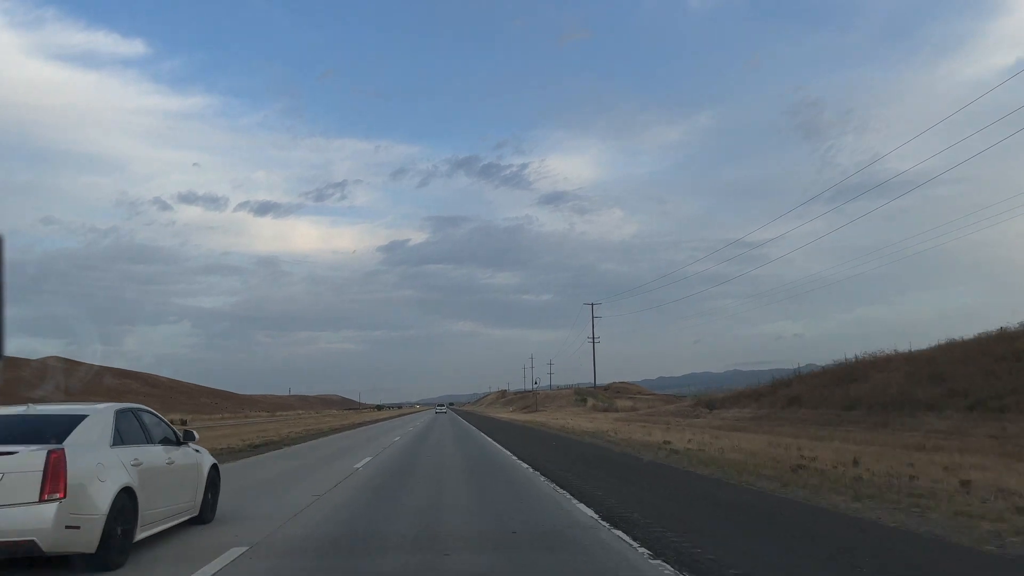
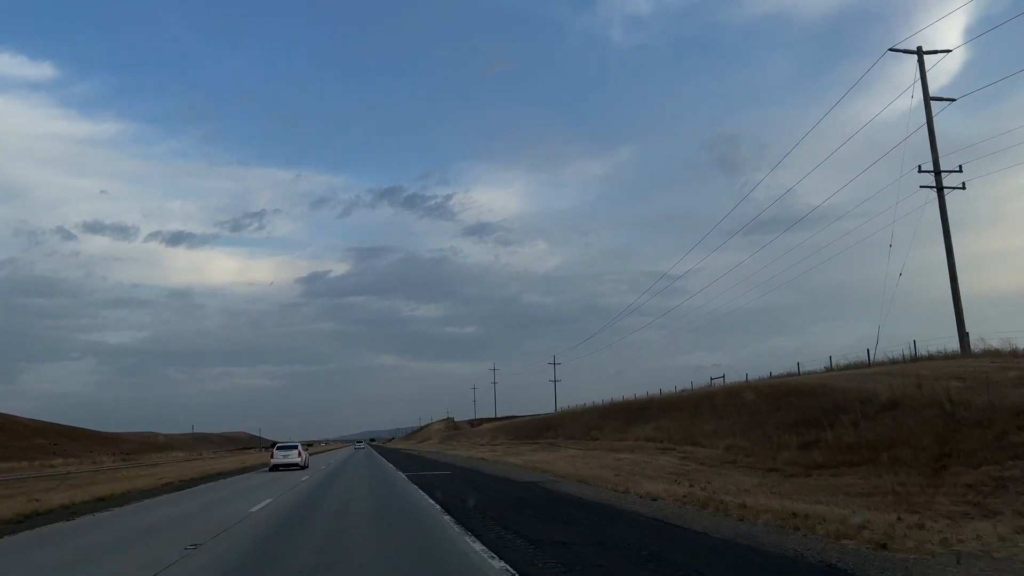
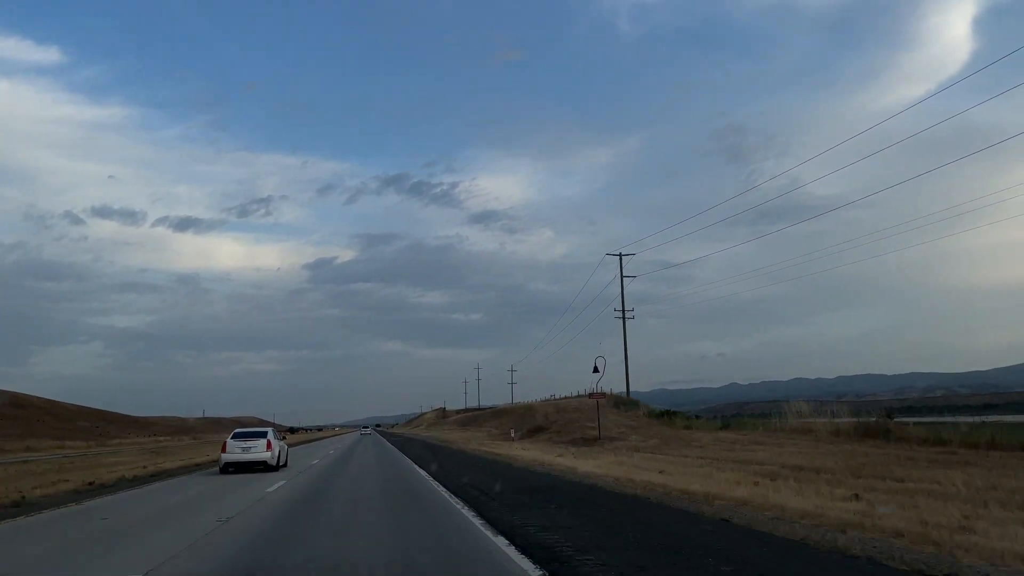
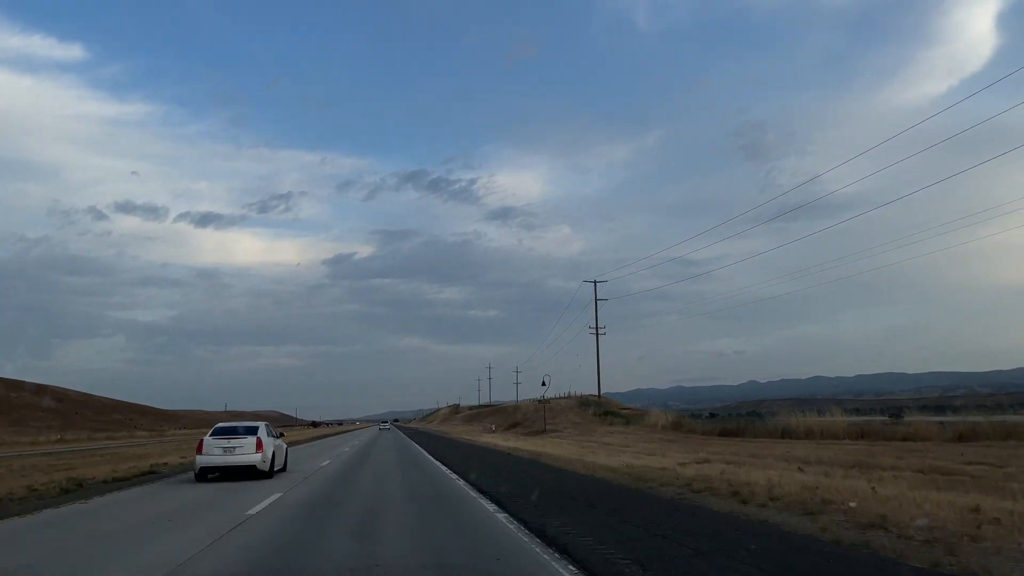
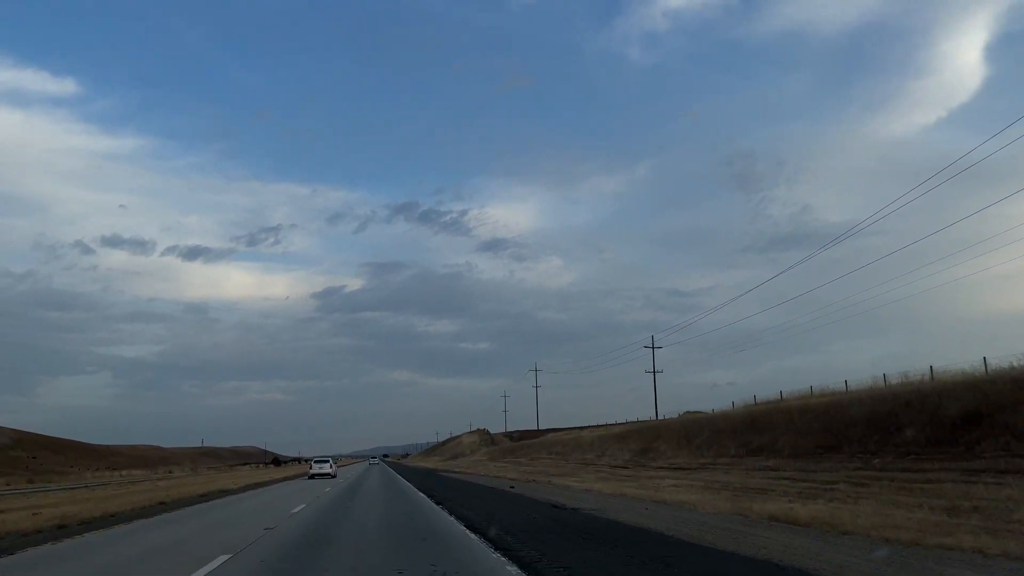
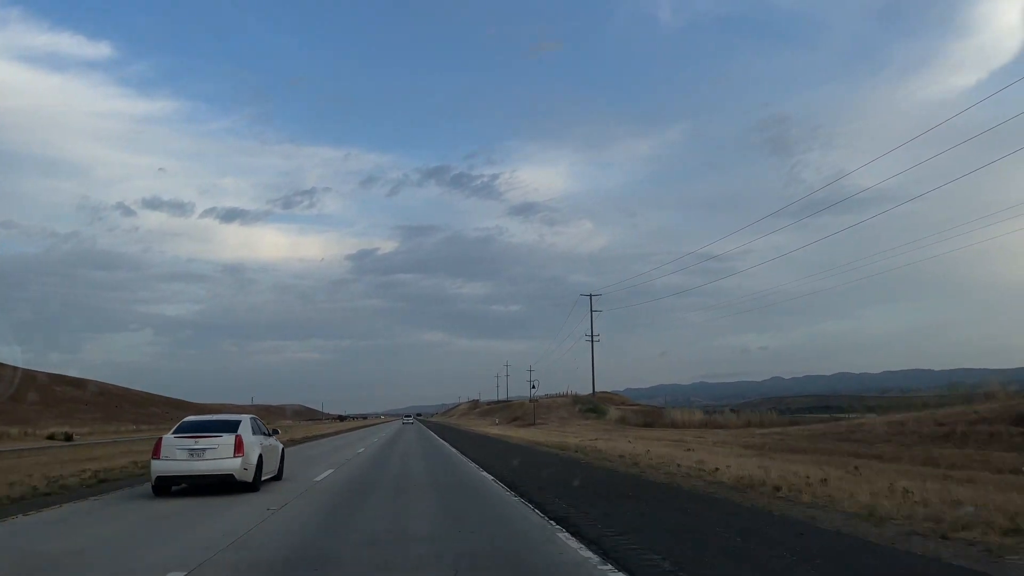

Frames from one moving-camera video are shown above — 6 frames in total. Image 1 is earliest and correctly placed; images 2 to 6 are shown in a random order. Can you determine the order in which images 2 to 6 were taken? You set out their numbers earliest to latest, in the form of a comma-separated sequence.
6, 4, 3, 2, 5
